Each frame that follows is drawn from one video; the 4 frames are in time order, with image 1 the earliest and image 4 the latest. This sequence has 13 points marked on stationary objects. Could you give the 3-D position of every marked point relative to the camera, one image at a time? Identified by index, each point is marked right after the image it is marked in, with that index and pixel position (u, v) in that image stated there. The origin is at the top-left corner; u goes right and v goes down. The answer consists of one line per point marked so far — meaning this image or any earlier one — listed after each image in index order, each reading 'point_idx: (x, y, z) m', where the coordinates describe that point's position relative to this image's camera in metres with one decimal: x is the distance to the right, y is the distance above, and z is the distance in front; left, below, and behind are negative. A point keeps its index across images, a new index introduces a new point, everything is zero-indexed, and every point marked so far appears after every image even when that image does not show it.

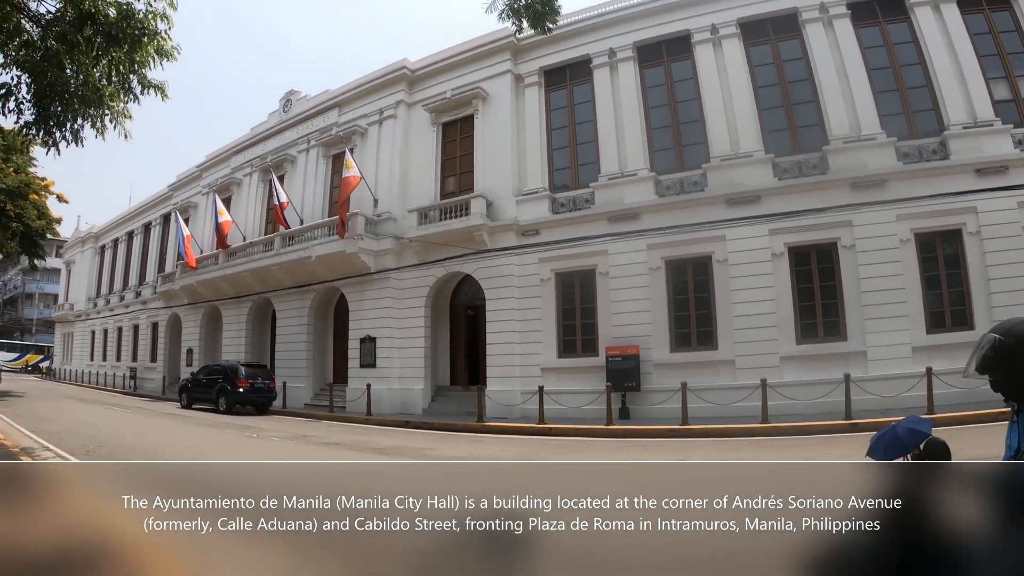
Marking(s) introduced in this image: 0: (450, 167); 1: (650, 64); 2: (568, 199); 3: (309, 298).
0: (-1.7, +3.3, +15.2) m
1: (+3.5, +5.6, +13.9) m
2: (+1.4, +2.2, +13.8) m
3: (-6.0, -0.3, +16.3) m
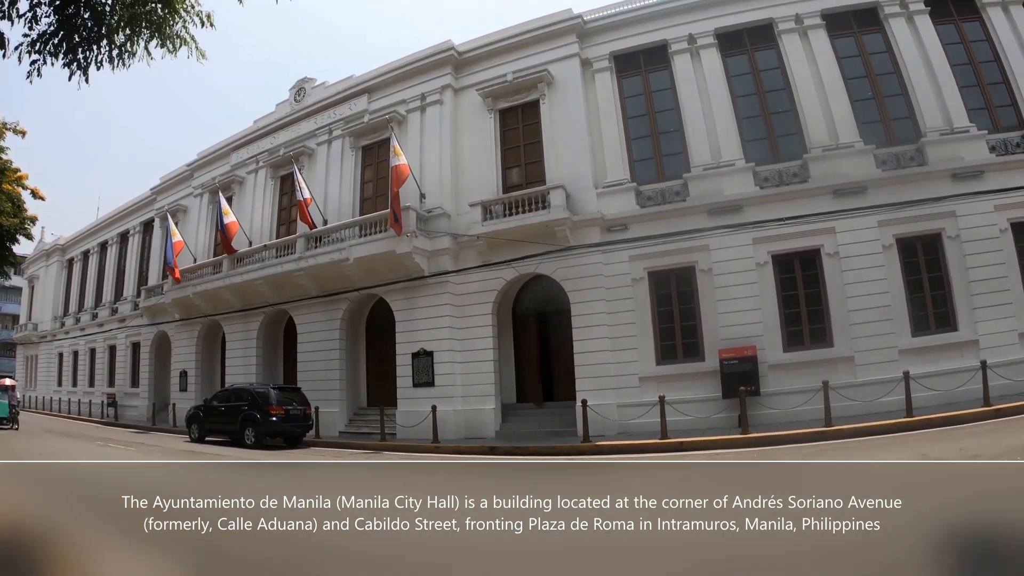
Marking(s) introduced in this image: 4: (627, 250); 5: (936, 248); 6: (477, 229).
0: (0.0, +3.2, +13.6) m
1: (+5.3, +5.6, +13.2) m
2: (+3.3, +2.2, +12.7) m
3: (-4.3, -0.5, +14.0) m
4: (+2.6, +0.9, +12.4) m
5: (+9.0, +0.9, +11.7) m
6: (-0.8, +1.4, +12.9) m
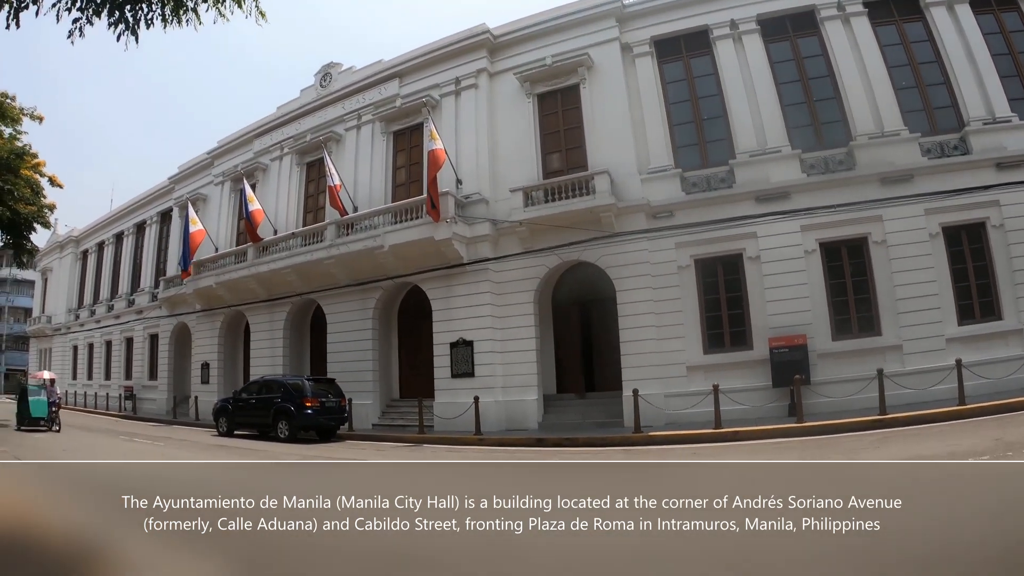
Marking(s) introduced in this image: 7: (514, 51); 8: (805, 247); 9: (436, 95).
0: (+1.0, +3.5, +13.4) m
1: (+6.2, +5.9, +13.1) m
2: (+4.3, +2.5, +12.5) m
3: (-3.4, -0.2, +13.5) m
4: (+3.6, +1.1, +12.2) m
5: (+10.0, +1.1, +11.8) m
6: (+0.1, +1.7, +12.6) m
7: (0.0, +6.0, +14.1) m
8: (+6.3, +0.9, +11.8) m
9: (-2.0, +5.0, +14.2) m
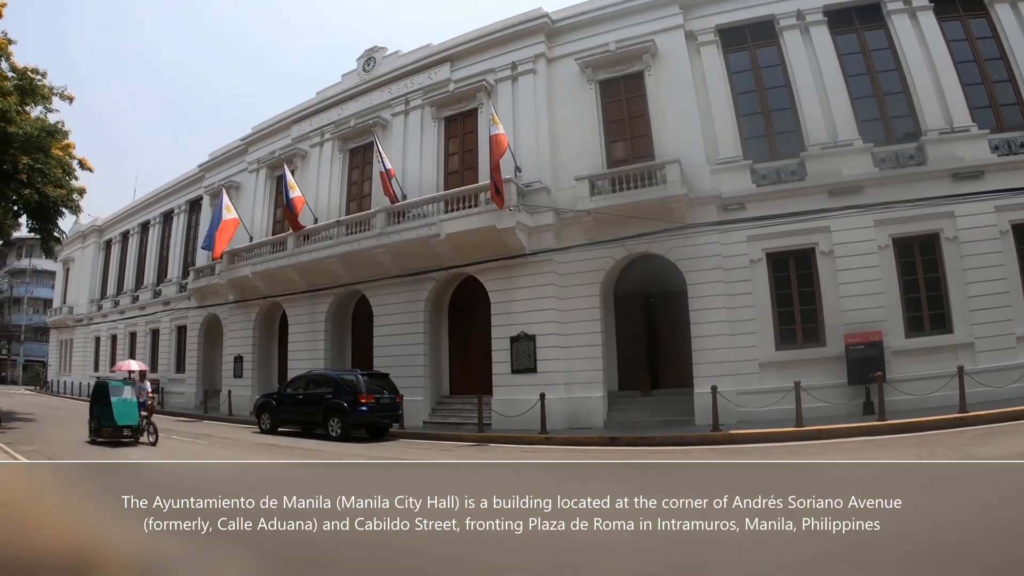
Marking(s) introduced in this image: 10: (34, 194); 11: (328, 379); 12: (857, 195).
0: (+2.4, +3.7, +12.9) m
1: (+7.7, +6.0, +12.9) m
2: (+5.7, +2.6, +12.2) m
3: (-2.0, 0.0, +12.9) m
4: (+5.0, +1.2, +11.9) m
5: (+11.5, +1.1, +11.8) m
6: (+1.6, +1.8, +12.1) m
7: (+1.4, +6.2, +13.6) m
8: (+7.7, +1.0, +11.6) m
9: (-0.6, +5.2, +13.6) m
10: (-10.7, +2.1, +12.3) m
11: (-3.9, -2.0, +11.8) m
12: (+7.4, +2.0, +11.8) m
